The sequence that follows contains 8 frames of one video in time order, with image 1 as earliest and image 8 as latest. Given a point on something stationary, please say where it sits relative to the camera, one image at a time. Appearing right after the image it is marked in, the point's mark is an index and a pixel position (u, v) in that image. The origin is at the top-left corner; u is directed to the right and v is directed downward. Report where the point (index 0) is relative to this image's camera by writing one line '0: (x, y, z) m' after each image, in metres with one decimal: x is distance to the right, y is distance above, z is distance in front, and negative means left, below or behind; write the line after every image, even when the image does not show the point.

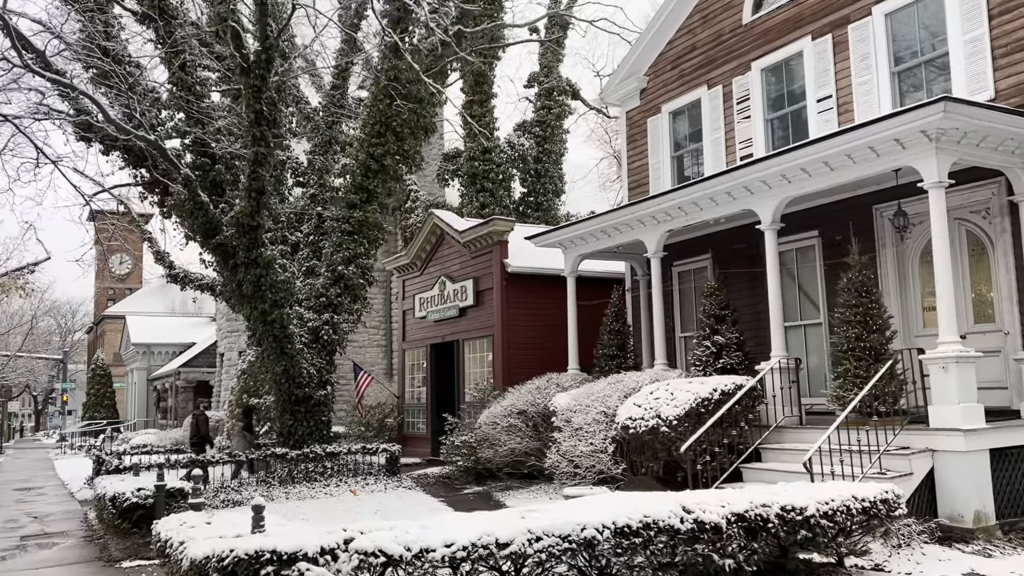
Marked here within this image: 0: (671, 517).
0: (+1.1, -1.6, +5.8) m
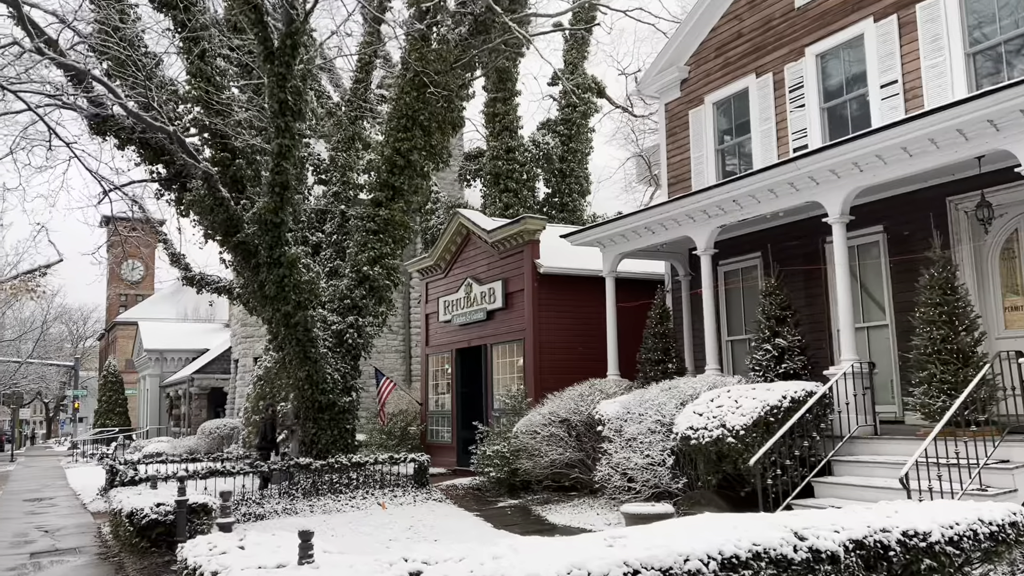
0: (+1.6, -1.5, +4.9) m
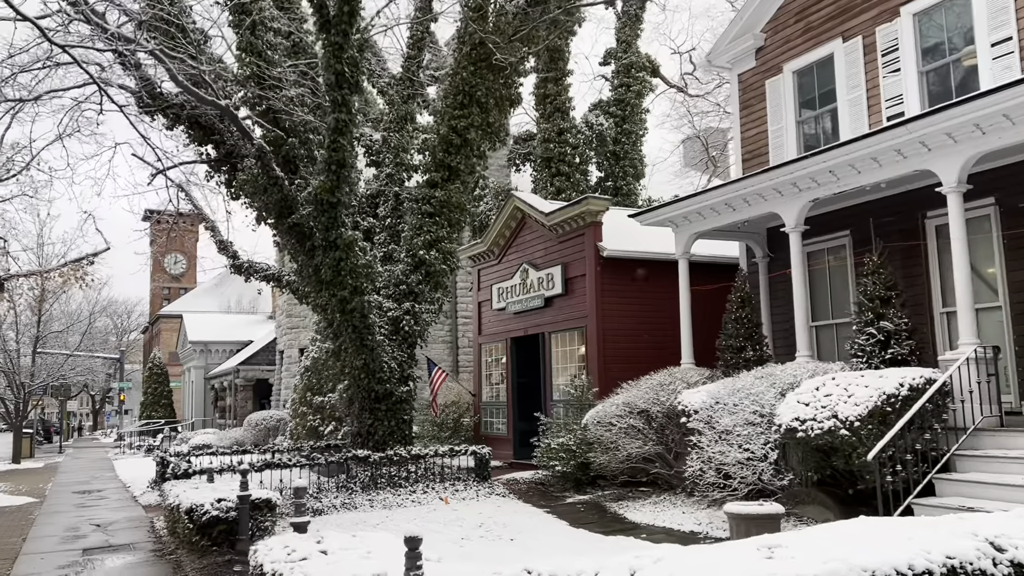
0: (+2.3, -1.3, +4.1) m
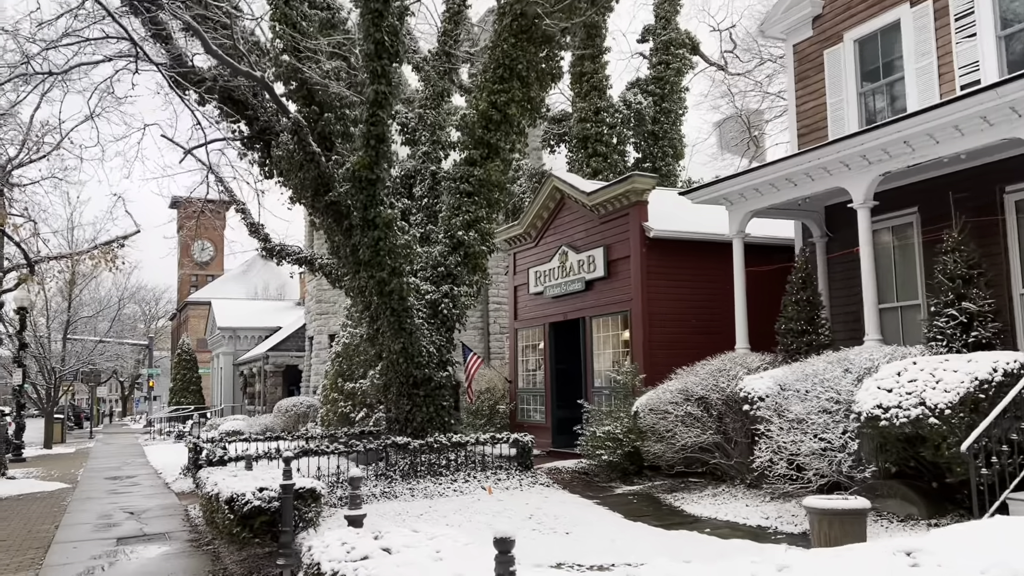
0: (+2.7, -1.2, +3.5) m
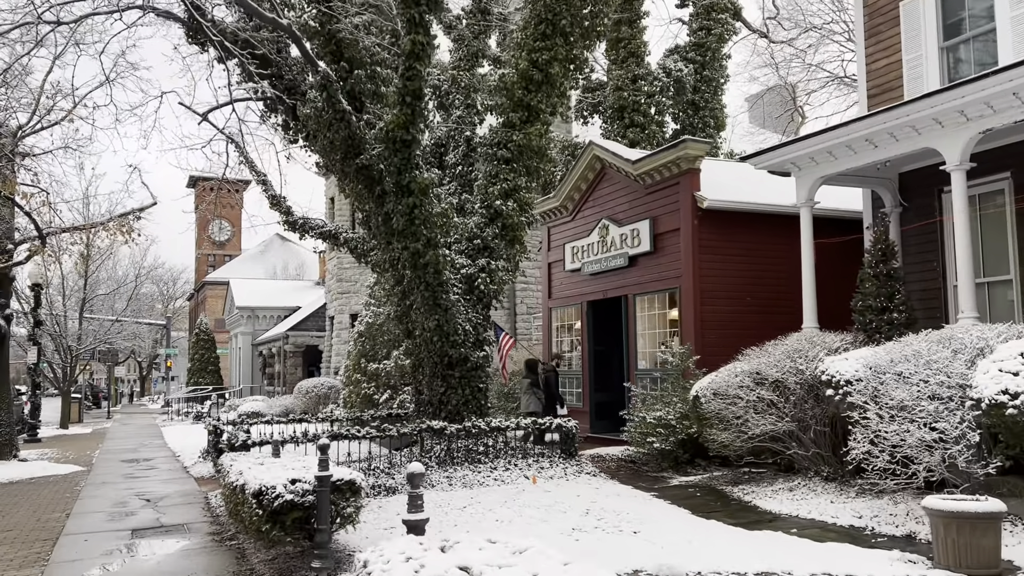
0: (+3.1, -1.0, +2.5) m
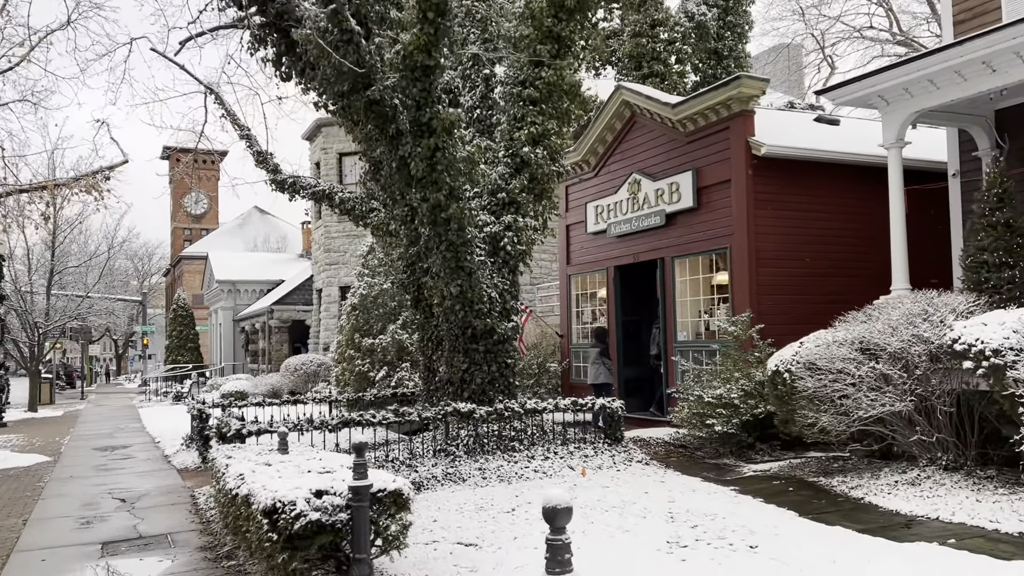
0: (+3.8, -0.7, +0.9) m
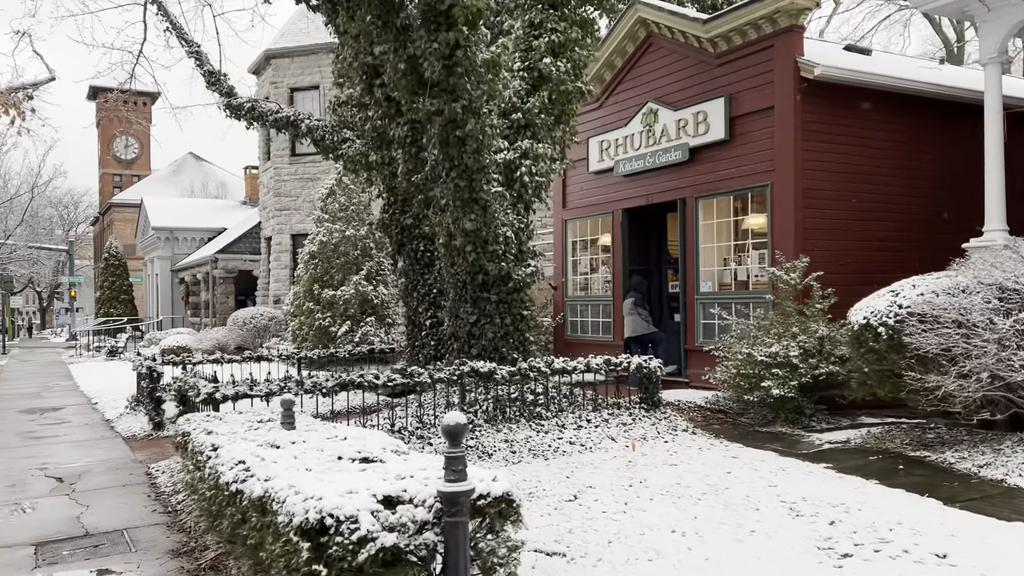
0: (+4.7, -0.6, -0.5) m
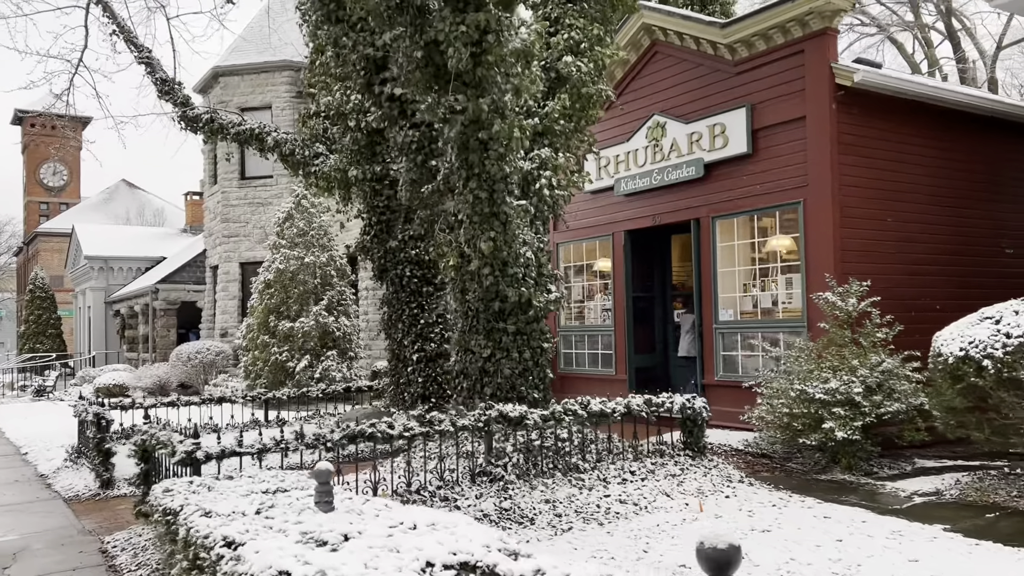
0: (+5.6, -0.5, -1.4) m
